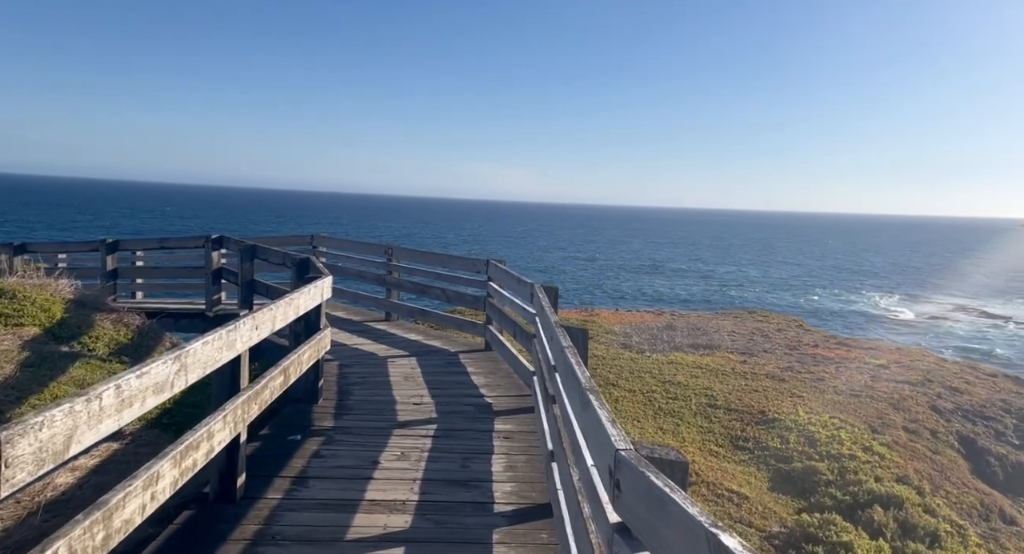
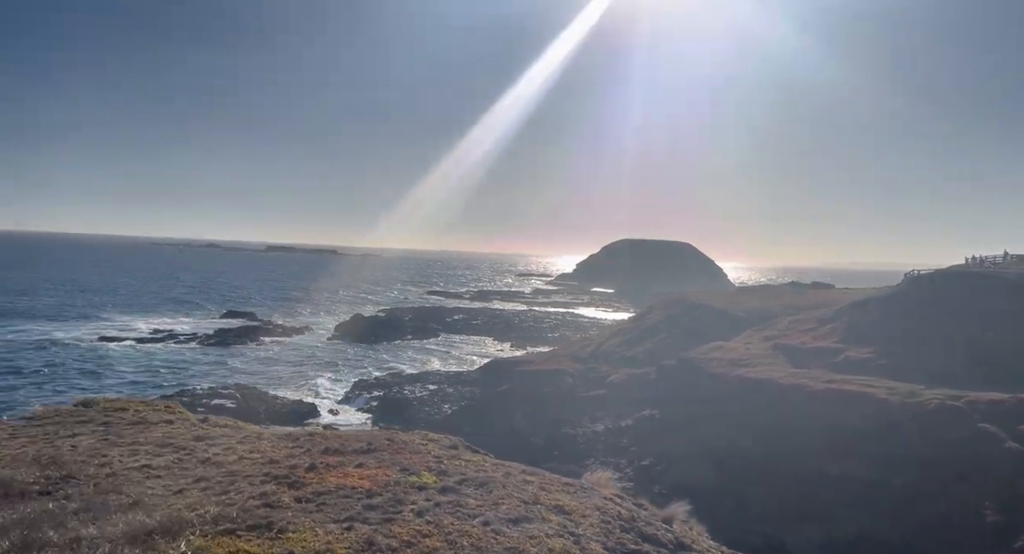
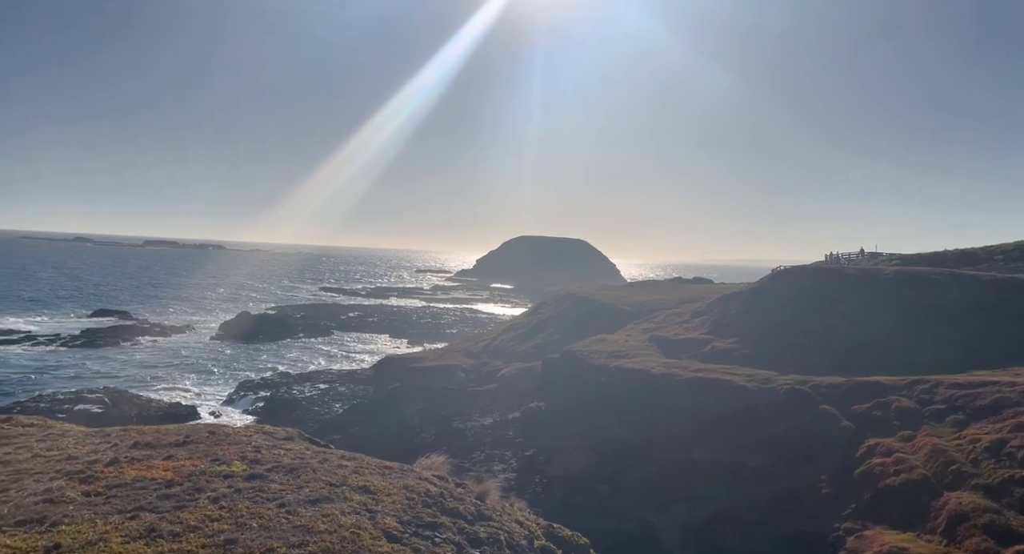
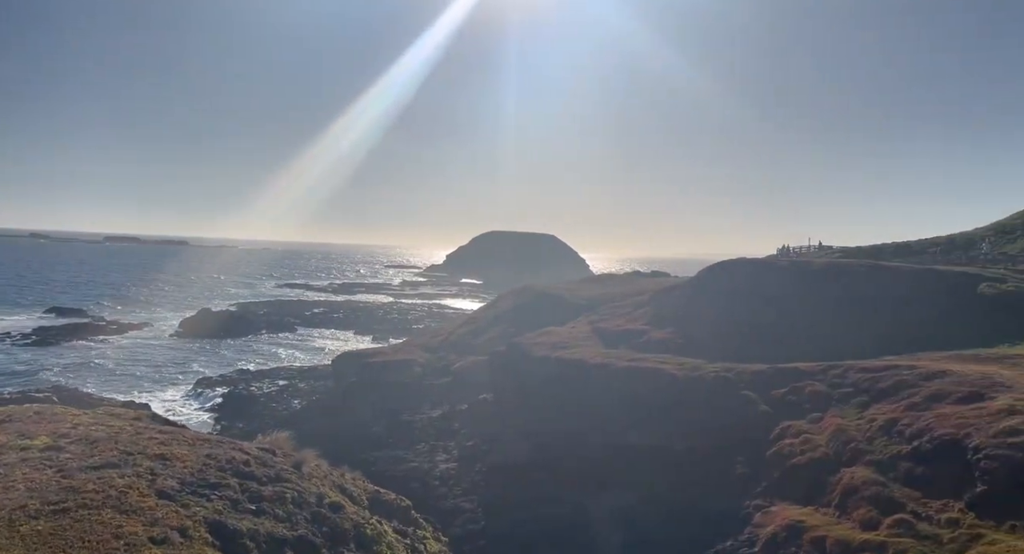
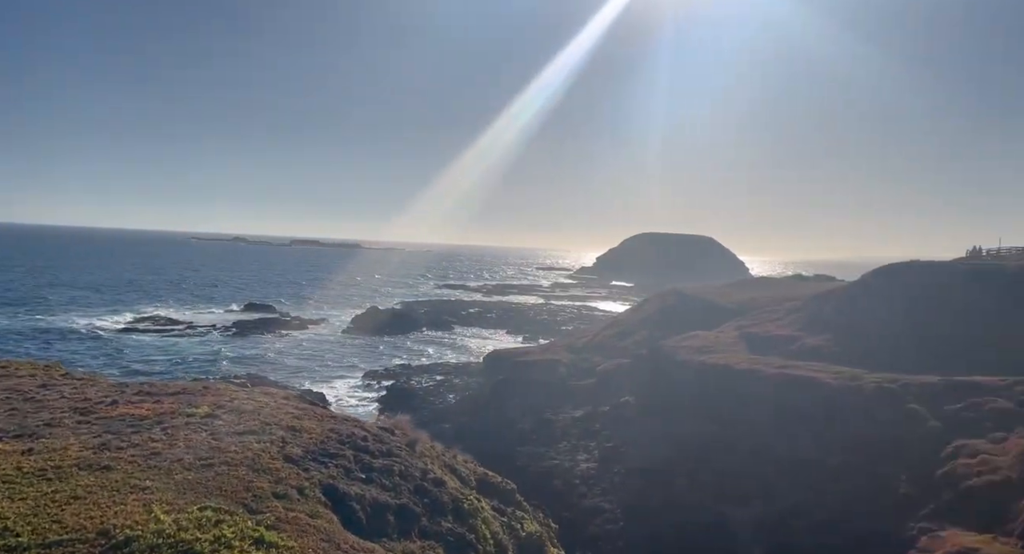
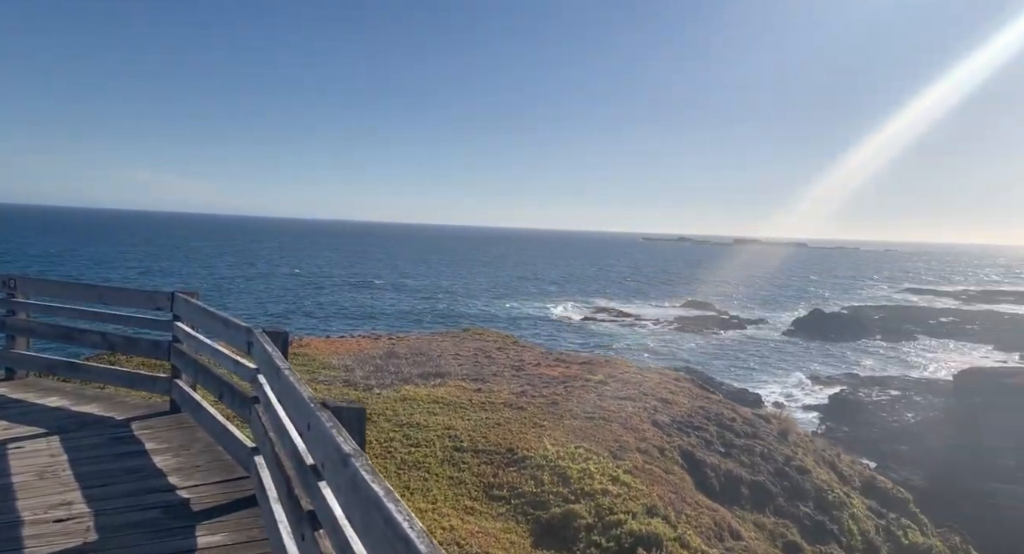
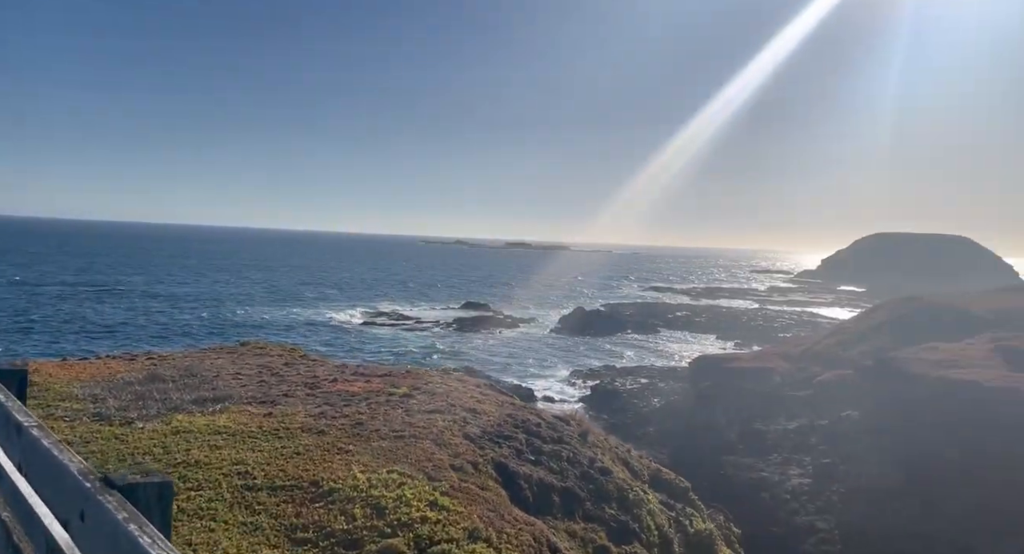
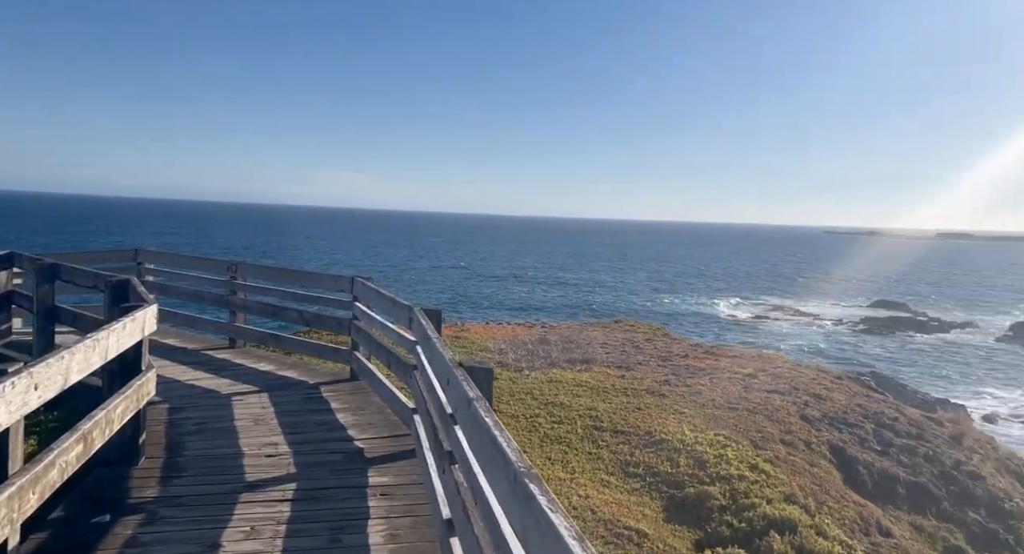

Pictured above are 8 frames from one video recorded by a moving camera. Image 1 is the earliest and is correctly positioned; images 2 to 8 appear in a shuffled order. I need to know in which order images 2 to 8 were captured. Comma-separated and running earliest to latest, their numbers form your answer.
8, 6, 7, 5, 4, 3, 2
